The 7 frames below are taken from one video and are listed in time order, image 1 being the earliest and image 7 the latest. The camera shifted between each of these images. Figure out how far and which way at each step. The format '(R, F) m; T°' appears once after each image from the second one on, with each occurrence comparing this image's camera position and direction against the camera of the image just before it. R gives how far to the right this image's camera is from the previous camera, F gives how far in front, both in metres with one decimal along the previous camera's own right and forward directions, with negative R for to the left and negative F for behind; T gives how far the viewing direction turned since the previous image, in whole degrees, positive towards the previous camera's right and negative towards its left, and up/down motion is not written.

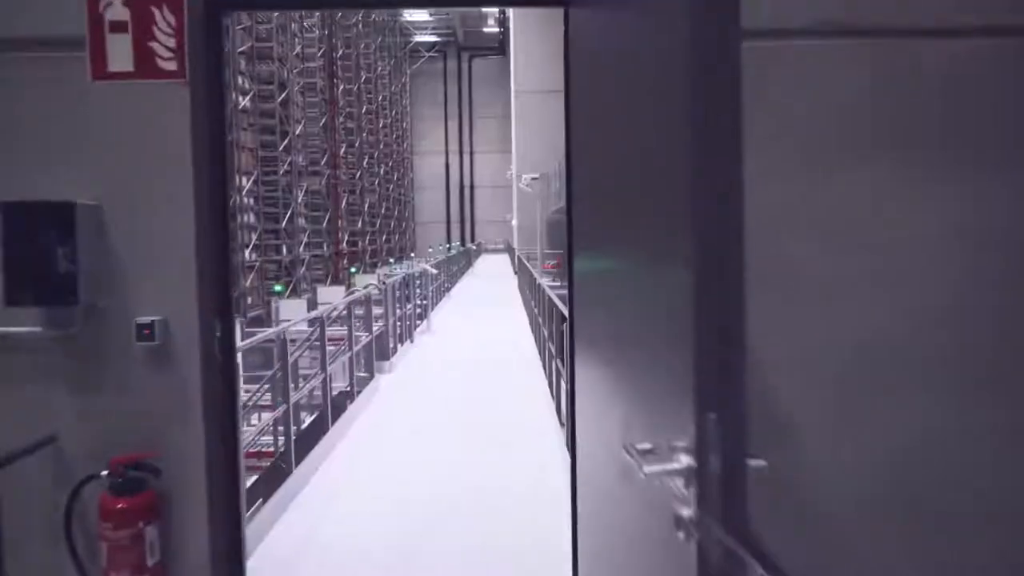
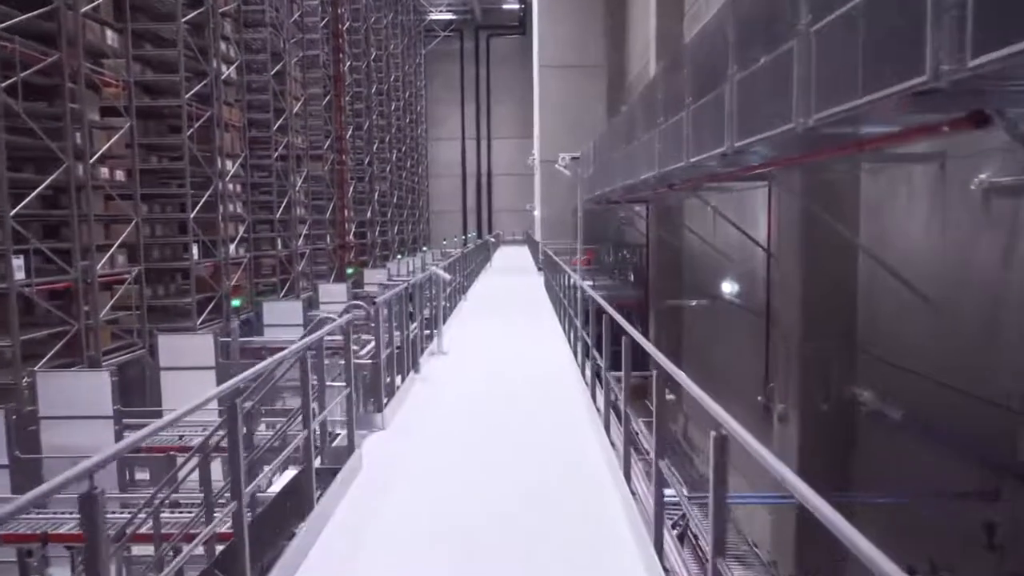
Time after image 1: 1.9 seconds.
(-0.2, +1.8) m; -1°
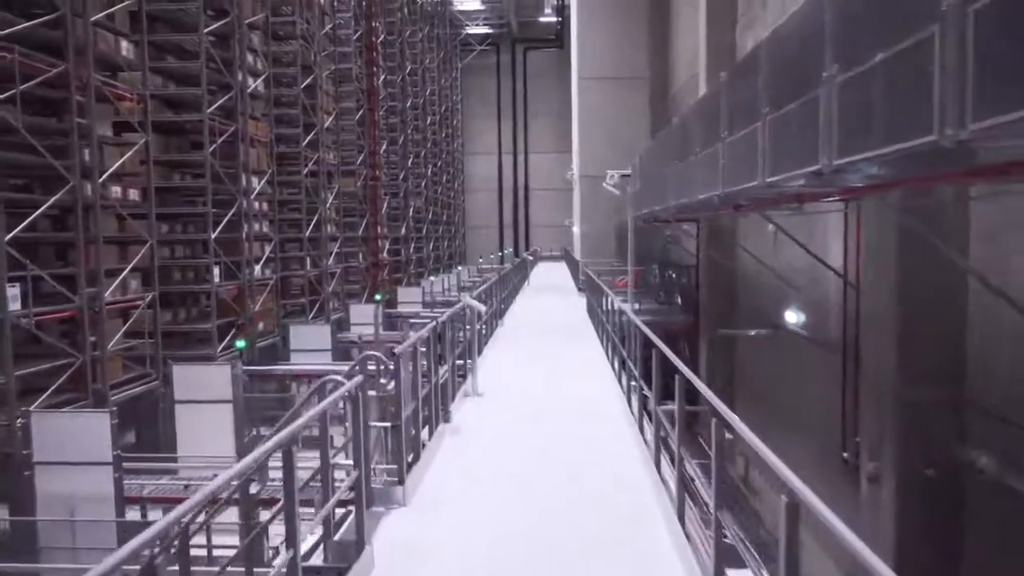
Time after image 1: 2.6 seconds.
(-0.1, +0.7) m; -3°
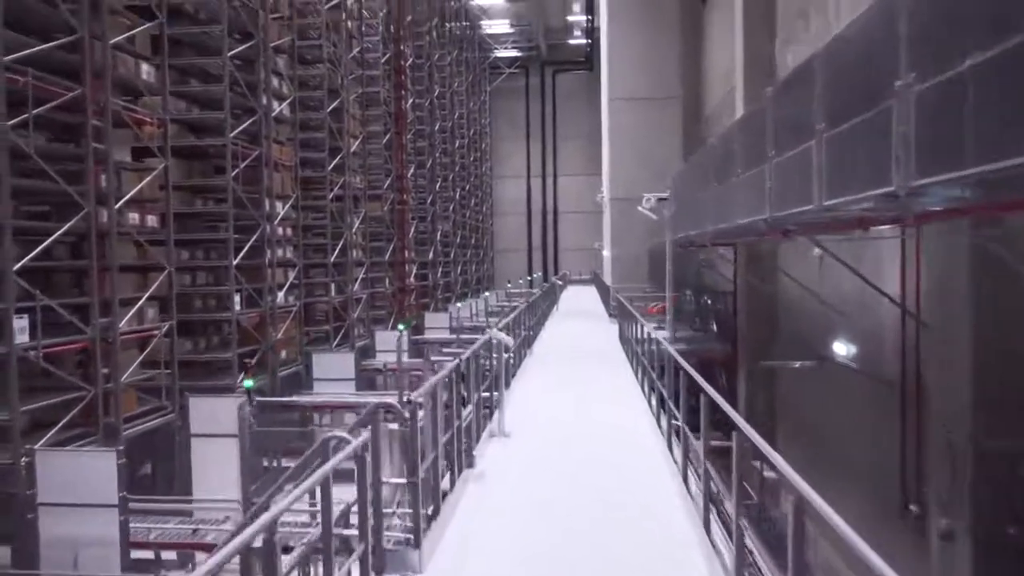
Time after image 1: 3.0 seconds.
(0.0, +0.4) m; -2°
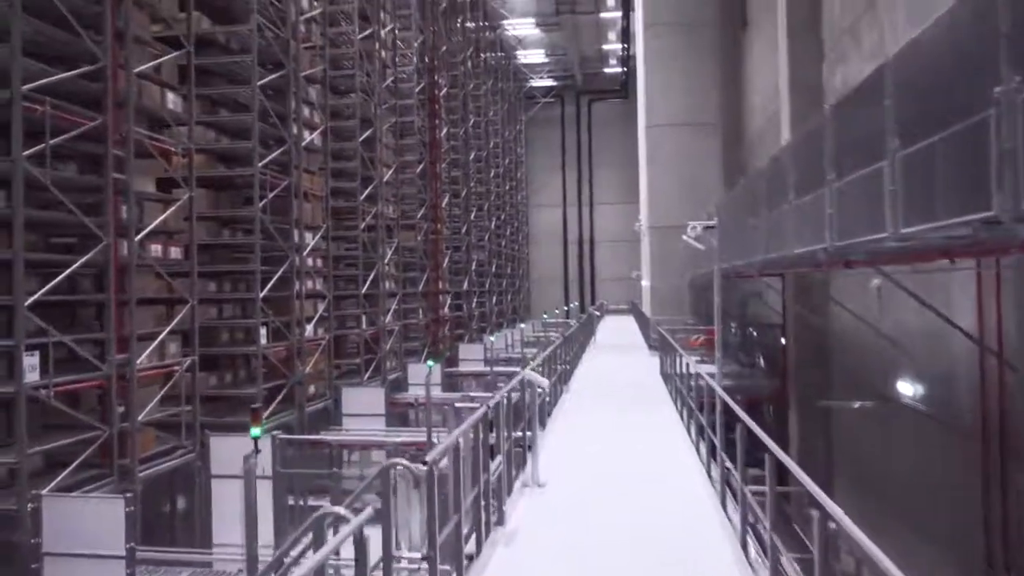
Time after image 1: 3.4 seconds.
(0.0, +0.4) m; -3°
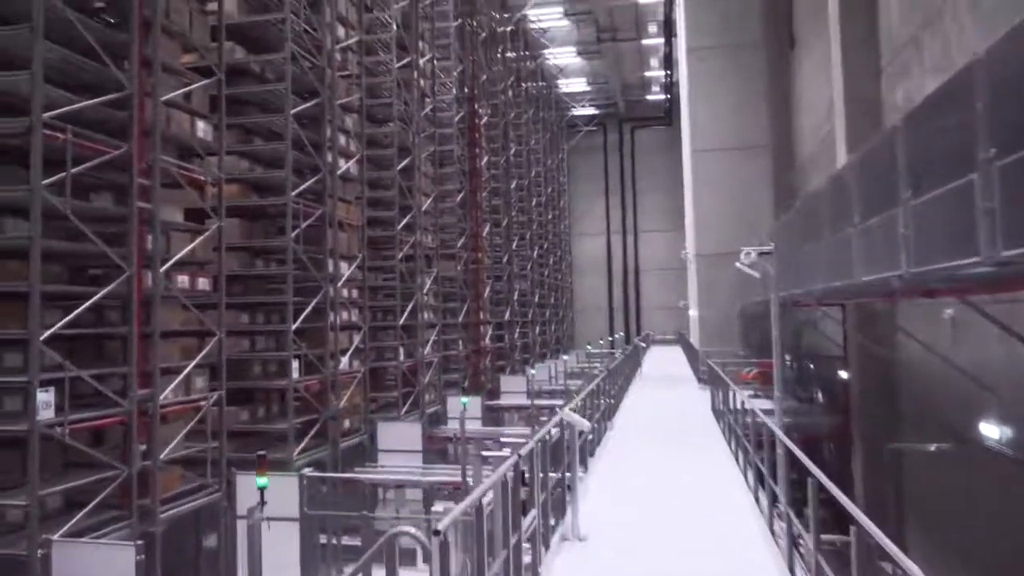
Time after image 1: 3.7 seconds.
(+0.1, +0.4) m; -4°
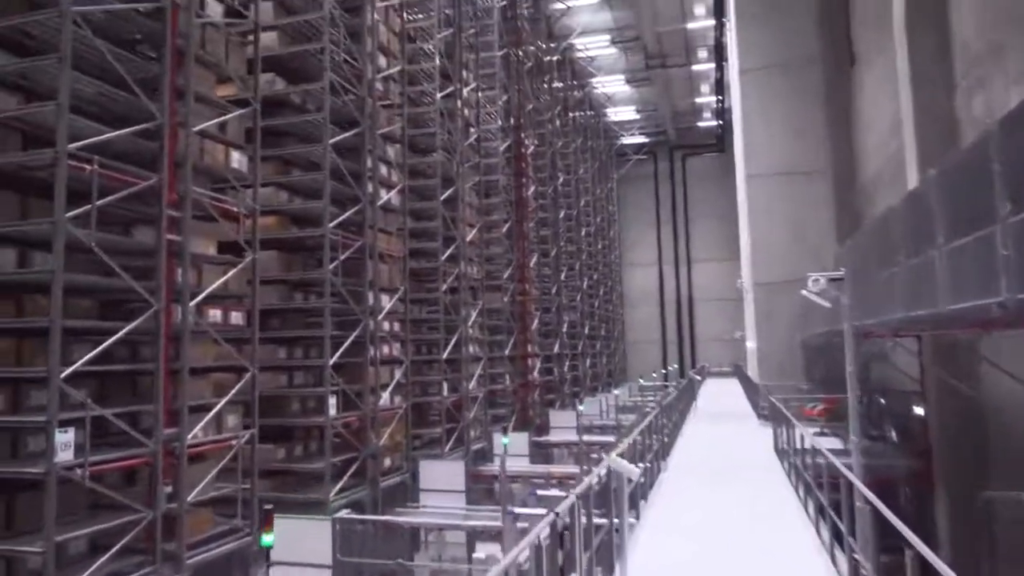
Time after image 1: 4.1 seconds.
(+0.1, +0.4) m; -4°
